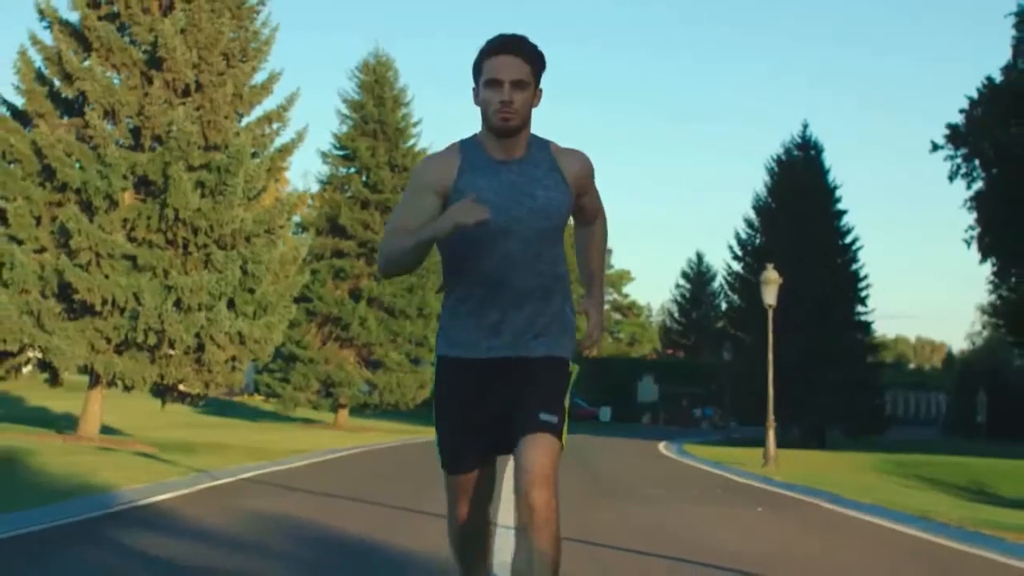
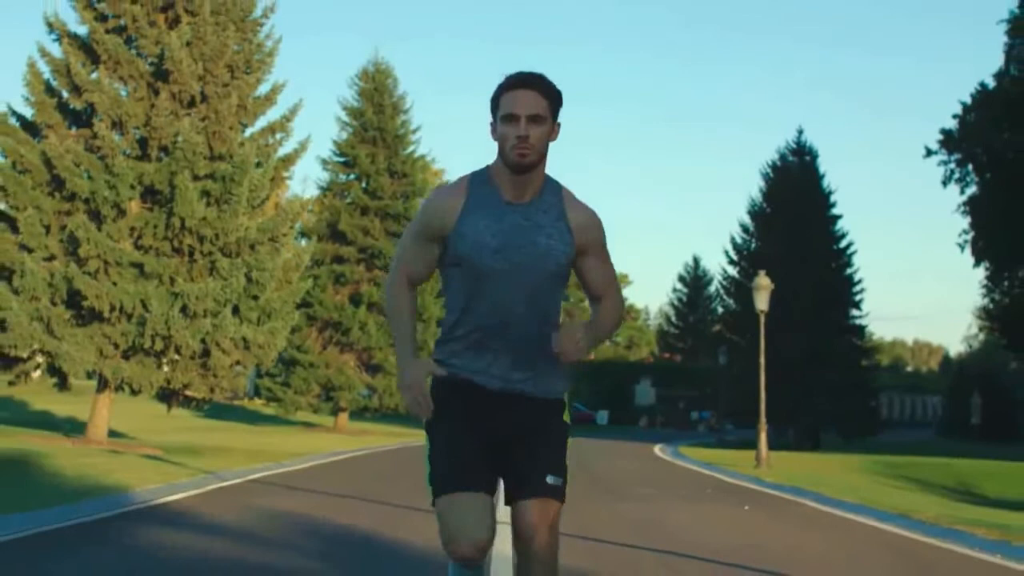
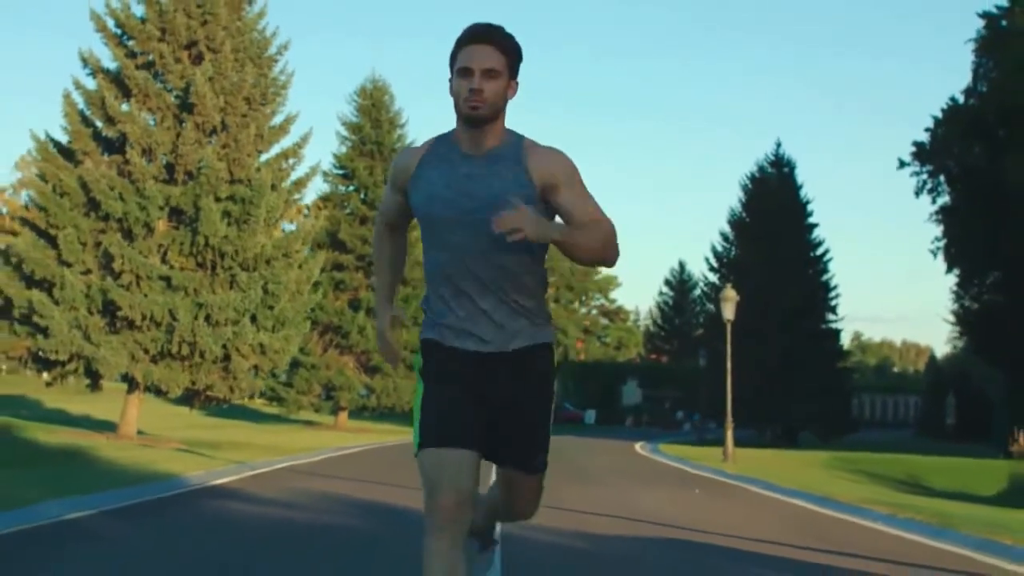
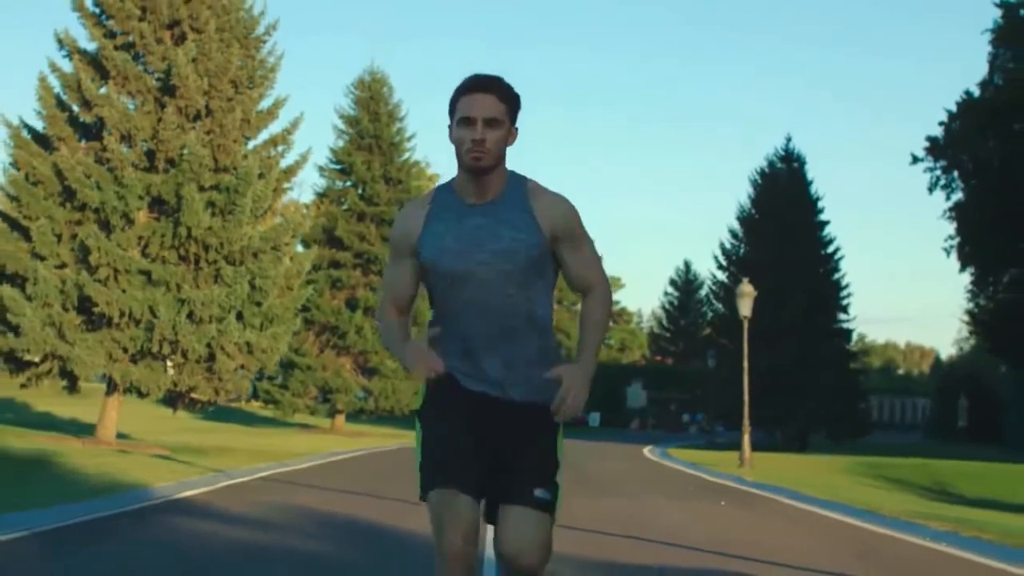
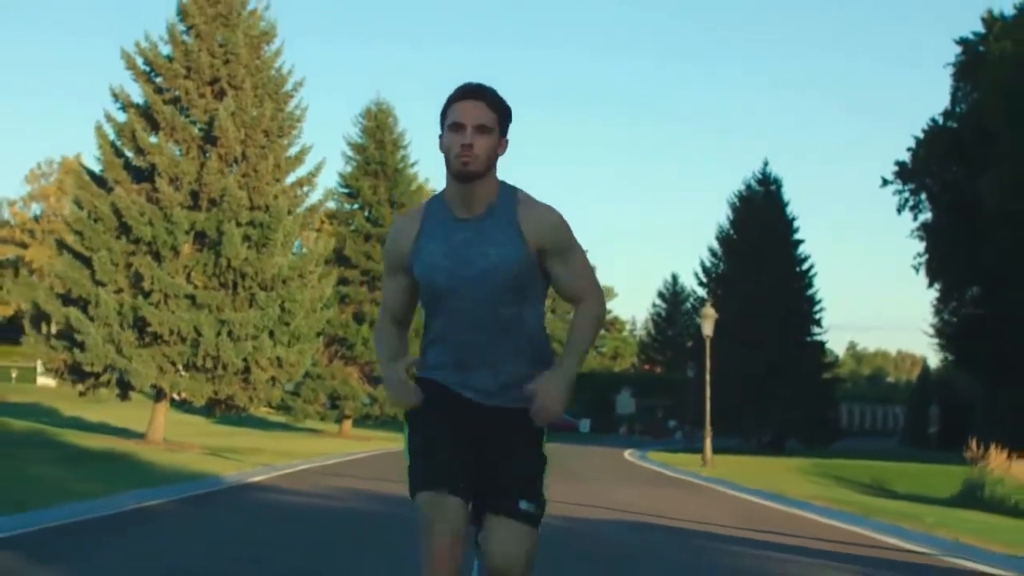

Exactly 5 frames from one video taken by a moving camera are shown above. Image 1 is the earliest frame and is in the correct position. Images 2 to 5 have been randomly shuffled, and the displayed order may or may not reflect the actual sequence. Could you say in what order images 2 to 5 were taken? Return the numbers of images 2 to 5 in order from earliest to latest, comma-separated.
2, 4, 3, 5
